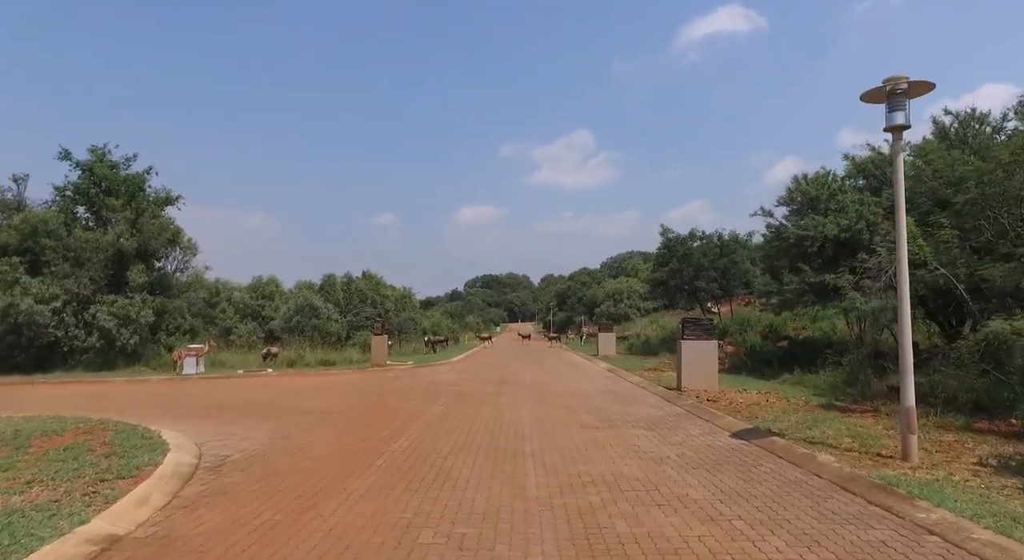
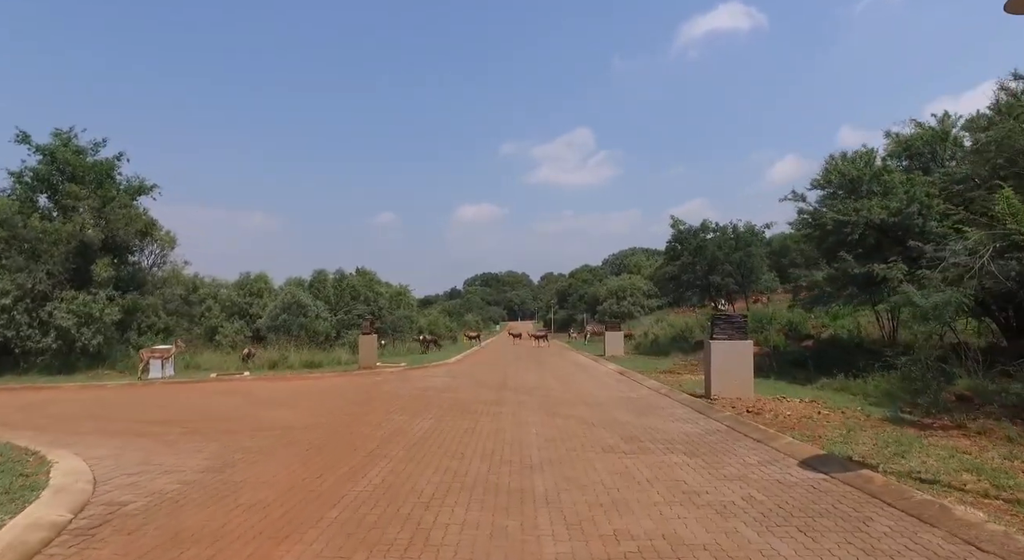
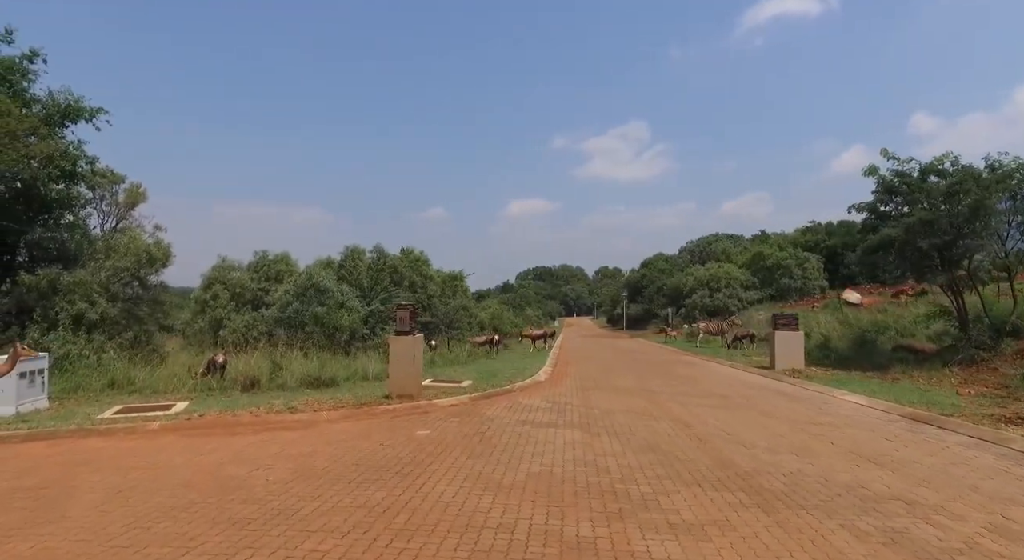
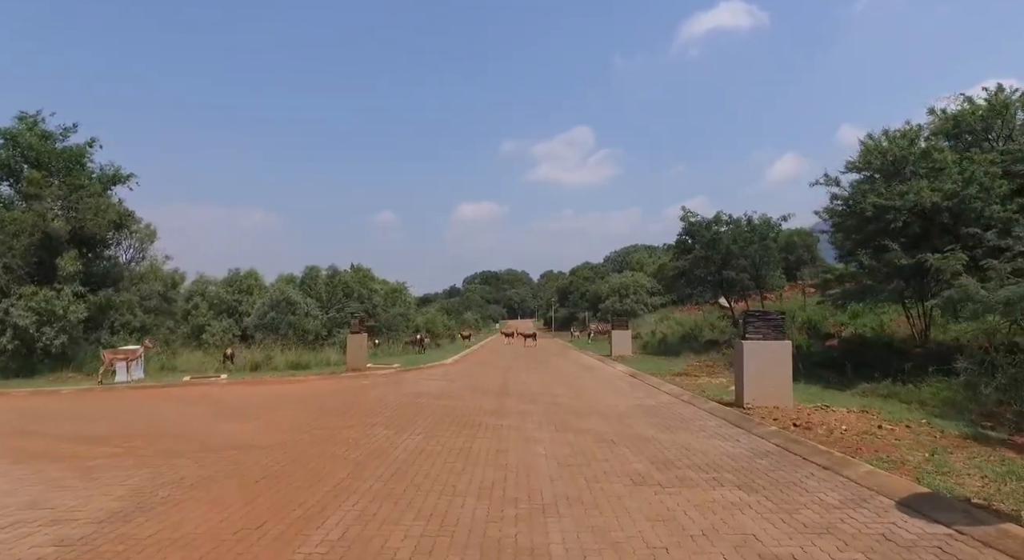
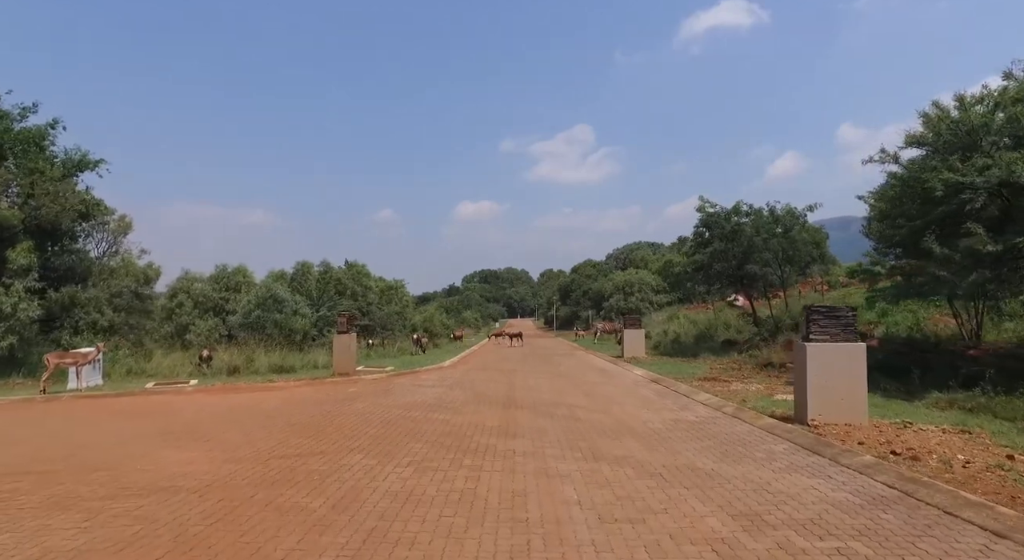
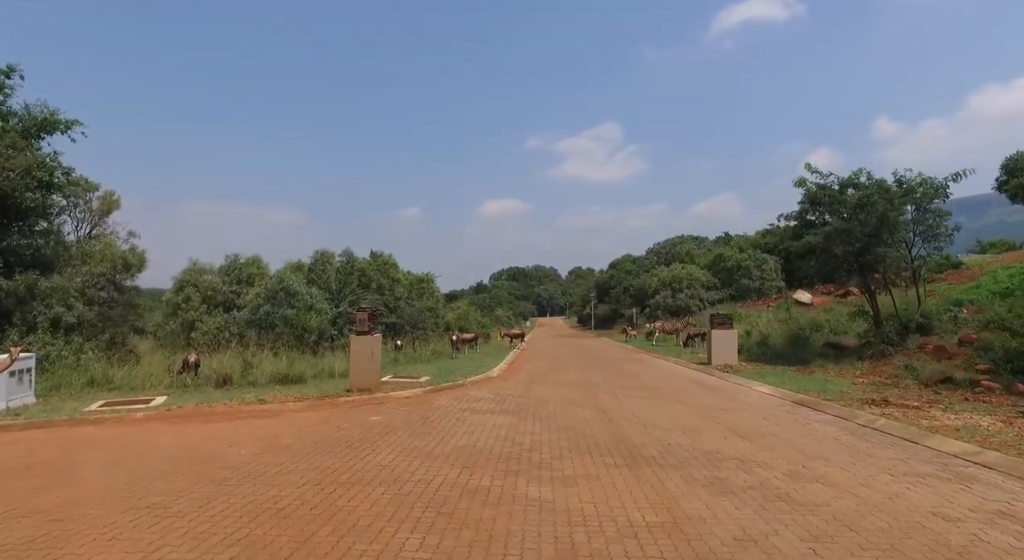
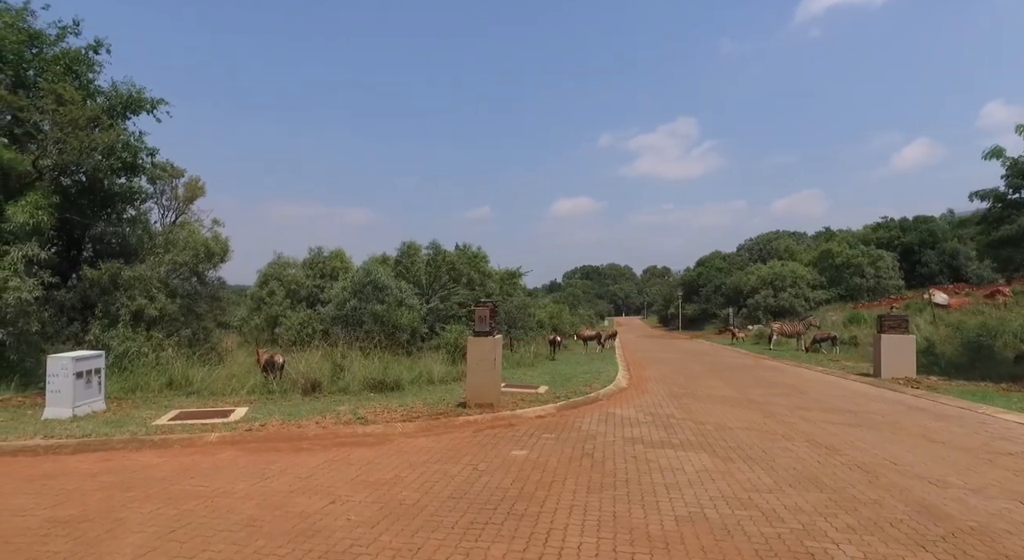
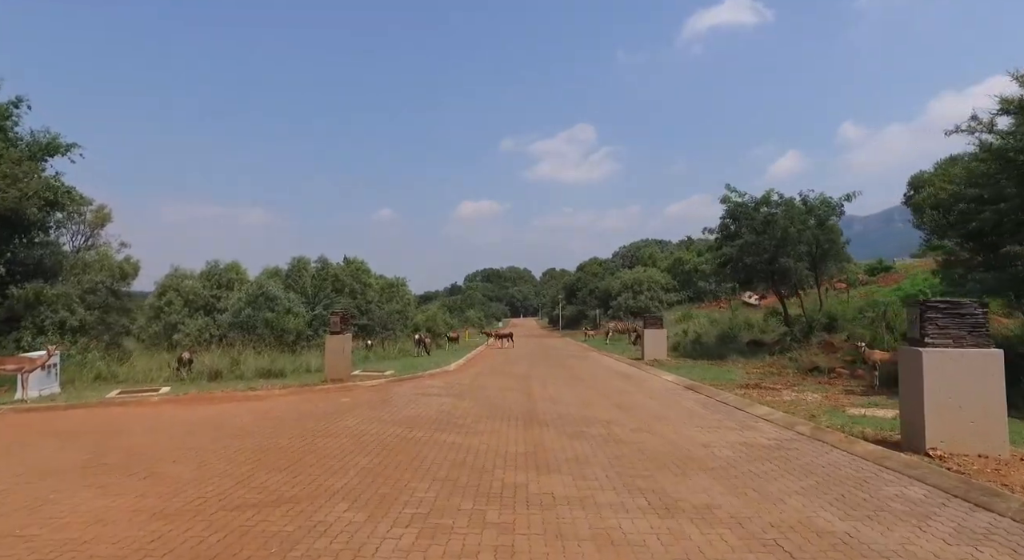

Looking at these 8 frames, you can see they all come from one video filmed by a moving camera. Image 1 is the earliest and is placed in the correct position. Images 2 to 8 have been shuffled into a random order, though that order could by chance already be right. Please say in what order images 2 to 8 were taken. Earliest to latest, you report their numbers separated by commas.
2, 4, 5, 8, 6, 3, 7
